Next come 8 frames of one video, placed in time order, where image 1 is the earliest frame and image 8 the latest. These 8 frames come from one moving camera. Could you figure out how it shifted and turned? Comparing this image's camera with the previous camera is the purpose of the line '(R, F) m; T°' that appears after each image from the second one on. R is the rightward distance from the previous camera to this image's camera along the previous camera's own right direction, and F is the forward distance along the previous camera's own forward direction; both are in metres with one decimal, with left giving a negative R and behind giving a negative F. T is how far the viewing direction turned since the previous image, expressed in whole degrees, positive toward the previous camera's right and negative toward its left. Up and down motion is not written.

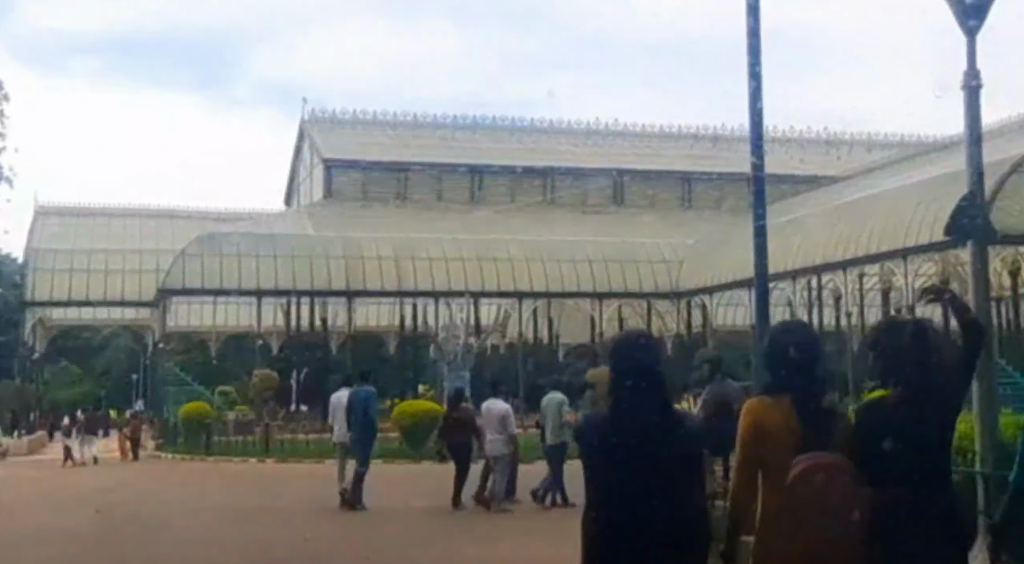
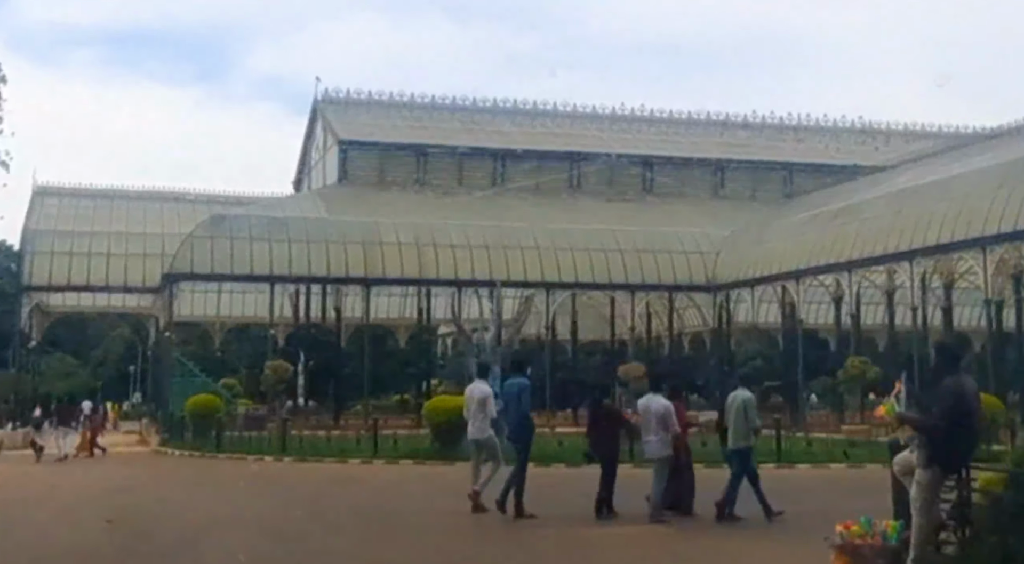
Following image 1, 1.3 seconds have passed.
(-1.2, +3.0) m; 0°
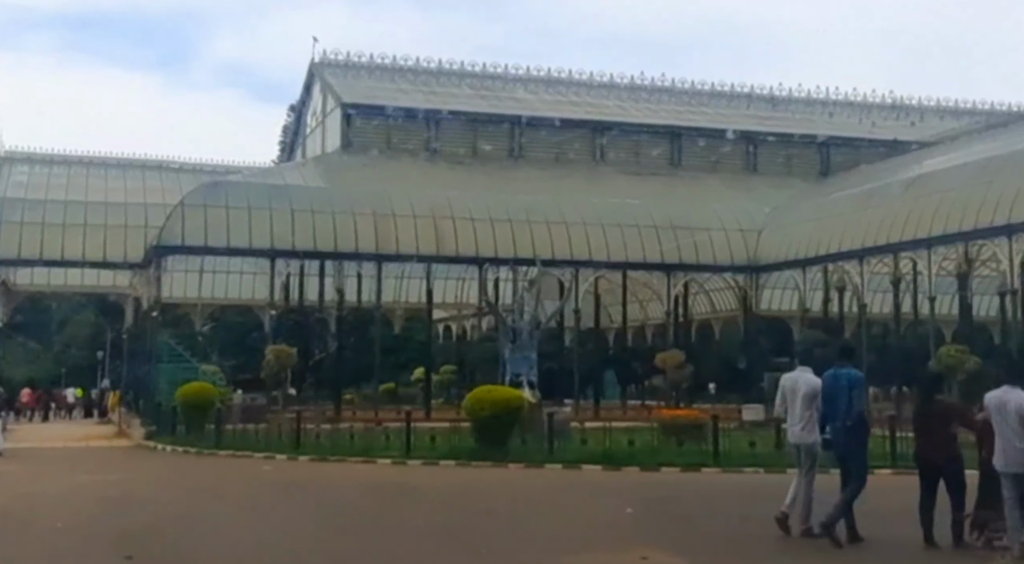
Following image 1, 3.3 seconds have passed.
(-2.0, +4.7) m; +2°
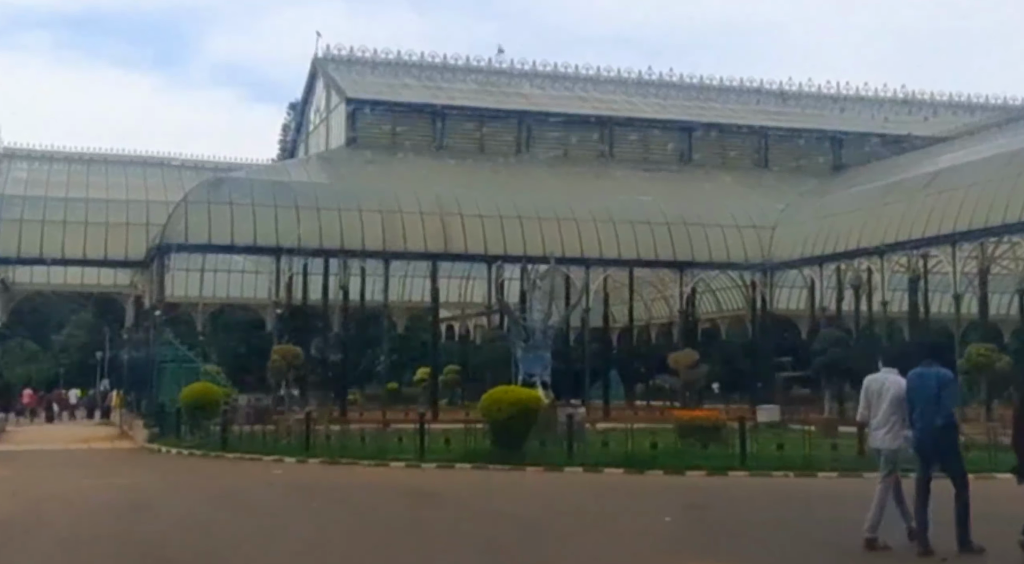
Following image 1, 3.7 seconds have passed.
(-0.4, +0.9) m; 0°
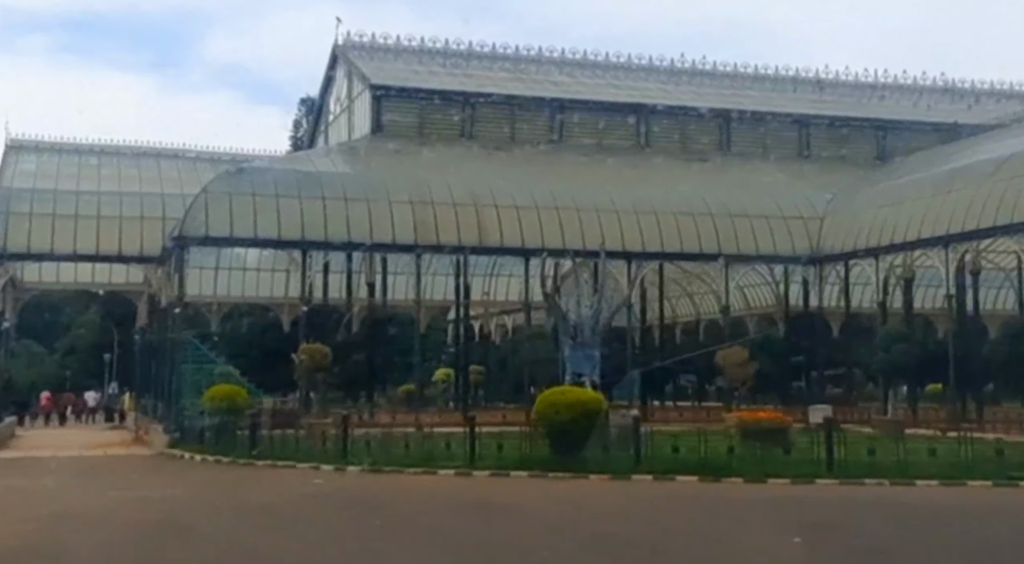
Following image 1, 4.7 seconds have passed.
(-1.1, +2.2) m; 0°
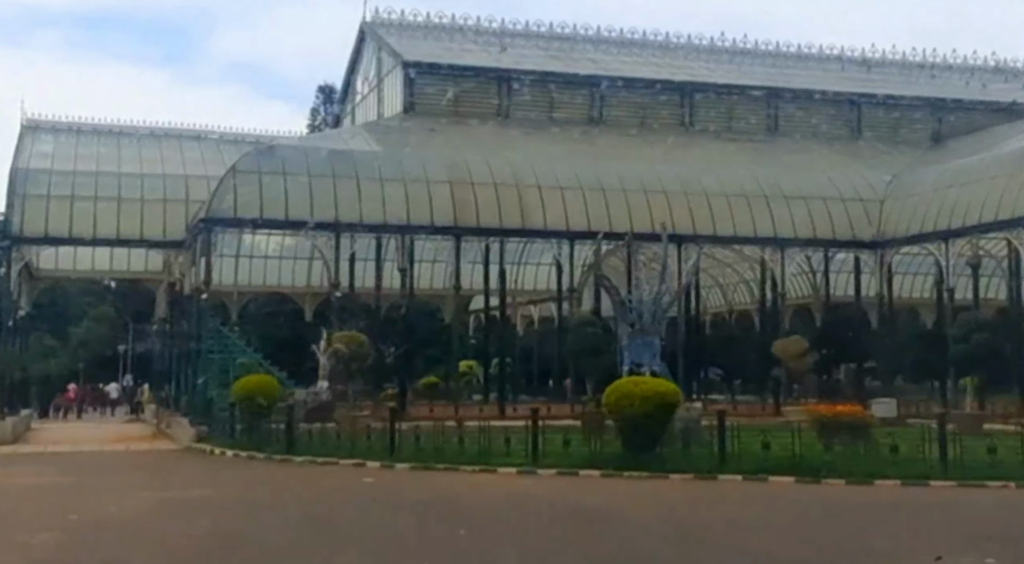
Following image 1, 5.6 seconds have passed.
(-1.0, +2.2) m; 0°
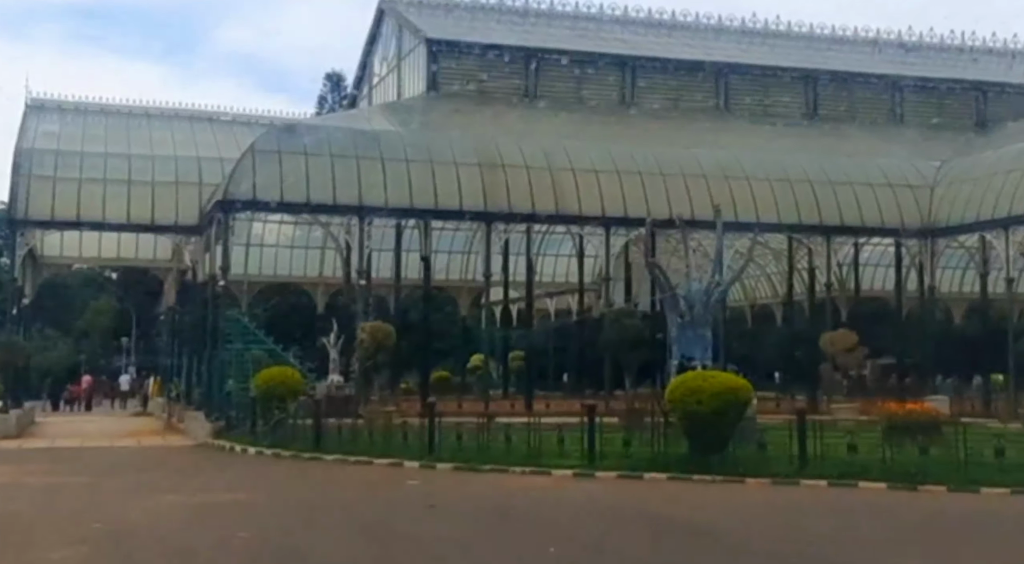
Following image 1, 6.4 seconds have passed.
(-0.9, +2.0) m; 0°
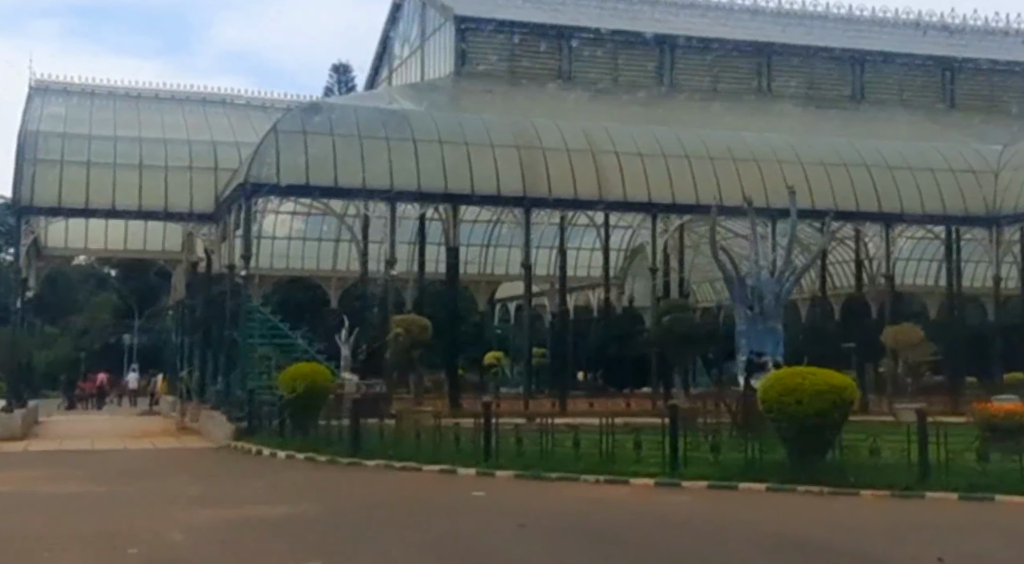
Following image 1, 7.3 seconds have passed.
(-1.1, +2.3) m; 0°
